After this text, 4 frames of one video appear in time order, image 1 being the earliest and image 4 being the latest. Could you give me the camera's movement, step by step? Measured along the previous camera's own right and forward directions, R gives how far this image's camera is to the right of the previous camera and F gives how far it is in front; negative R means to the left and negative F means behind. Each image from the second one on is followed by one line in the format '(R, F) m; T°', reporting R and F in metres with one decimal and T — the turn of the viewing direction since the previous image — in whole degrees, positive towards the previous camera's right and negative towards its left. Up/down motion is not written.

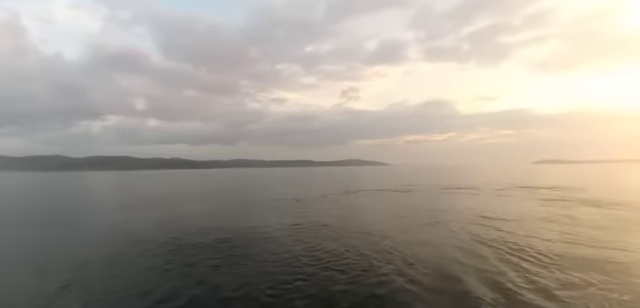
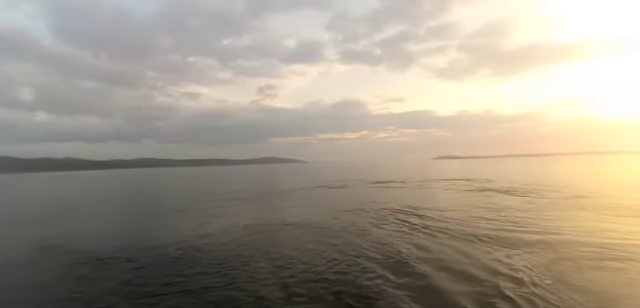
(-2.9, +0.3) m; +15°
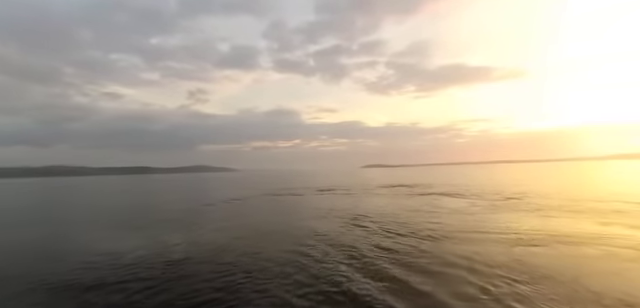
(-2.4, 0.0) m; +12°
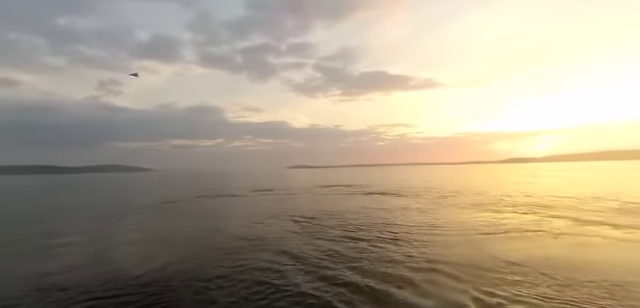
(-2.6, 0.0) m; +13°
